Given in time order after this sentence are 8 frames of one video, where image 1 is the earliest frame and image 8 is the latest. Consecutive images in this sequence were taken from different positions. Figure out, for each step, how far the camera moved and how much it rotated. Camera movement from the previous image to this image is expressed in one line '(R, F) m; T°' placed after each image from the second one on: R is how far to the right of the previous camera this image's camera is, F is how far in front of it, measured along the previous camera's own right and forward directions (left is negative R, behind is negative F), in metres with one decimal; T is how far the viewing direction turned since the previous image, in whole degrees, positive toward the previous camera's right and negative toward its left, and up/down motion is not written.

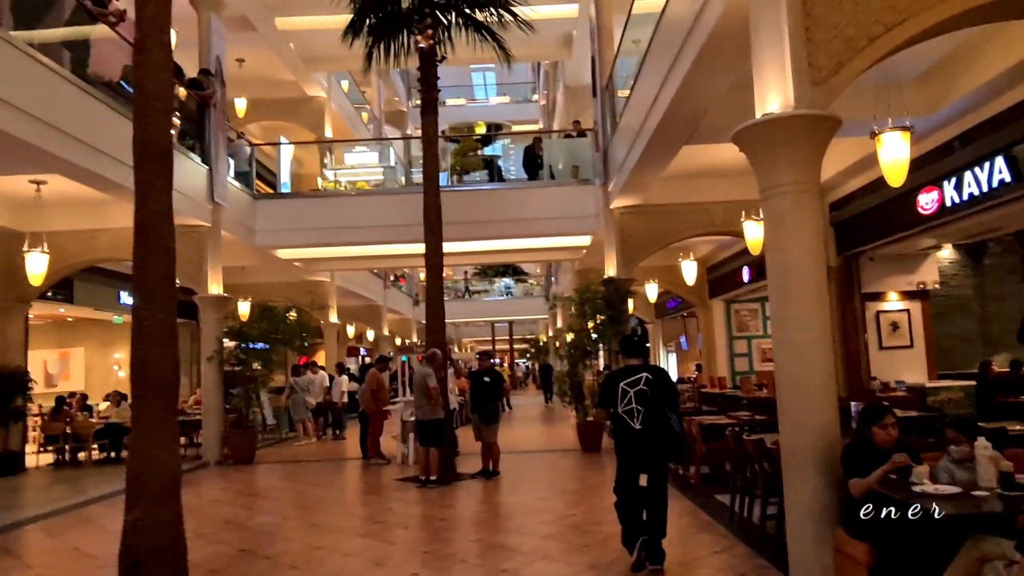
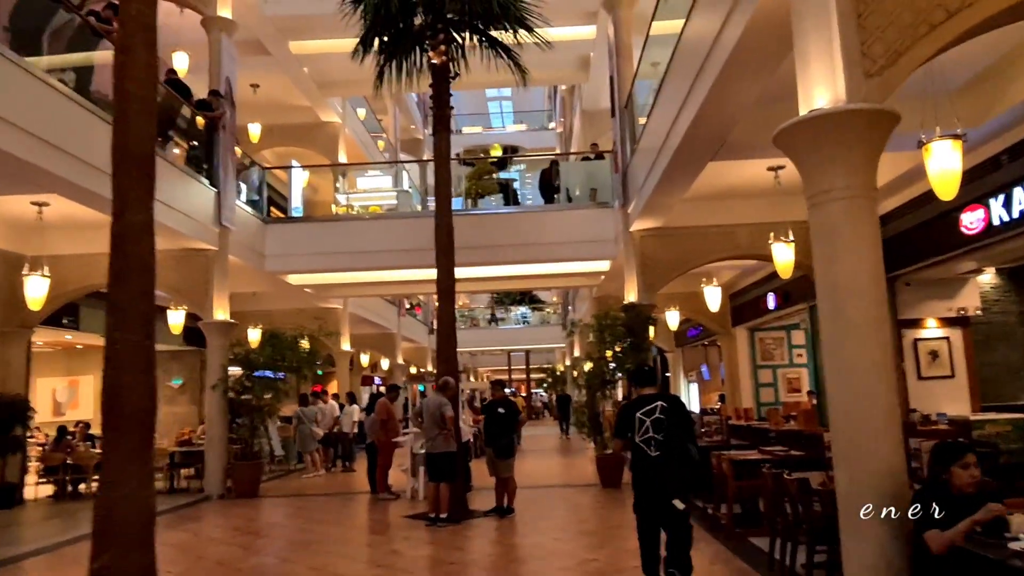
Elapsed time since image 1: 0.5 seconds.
(0.0, +0.4) m; -1°
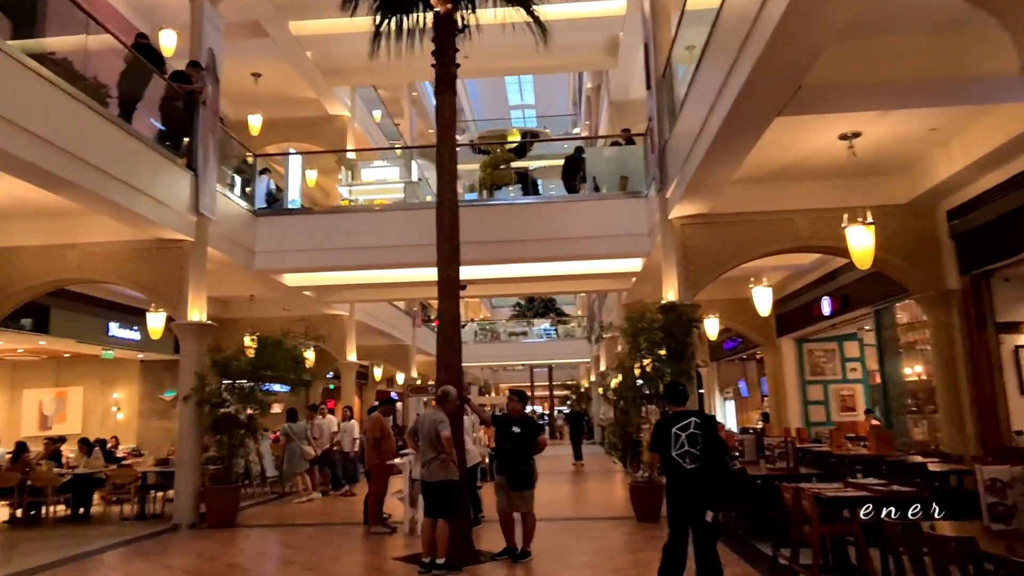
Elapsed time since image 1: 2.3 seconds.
(+0.1, +1.4) m; -2°
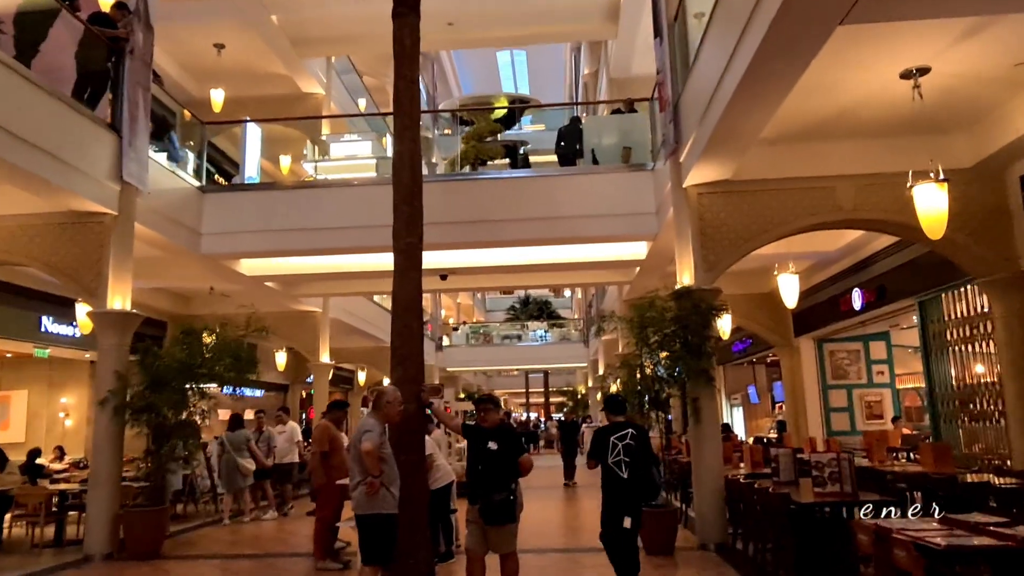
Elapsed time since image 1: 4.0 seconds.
(+0.1, +1.4) m; 0°
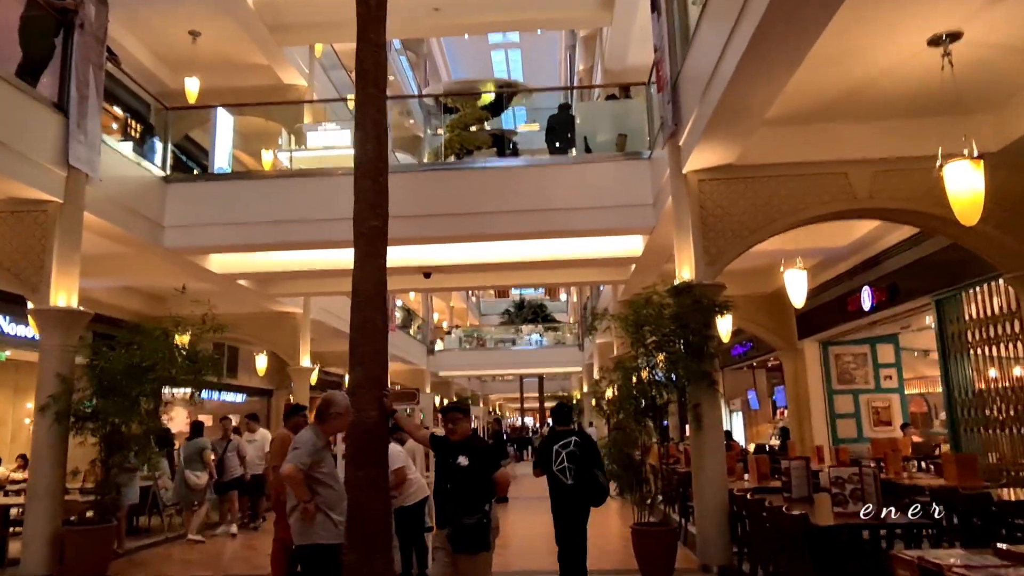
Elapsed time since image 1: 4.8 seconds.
(+0.1, +0.6) m; 0°
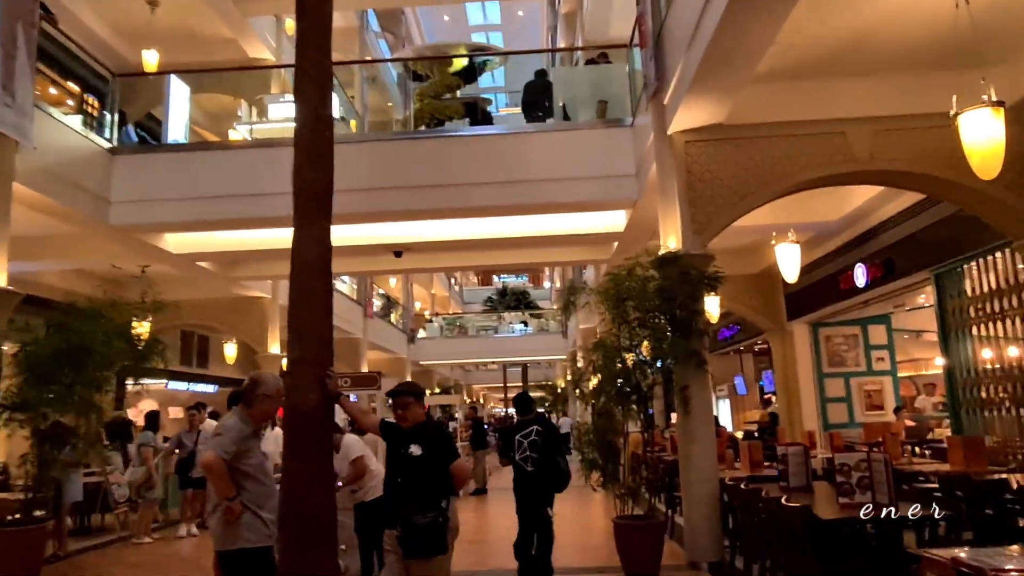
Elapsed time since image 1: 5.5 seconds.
(+0.1, +0.5) m; +1°
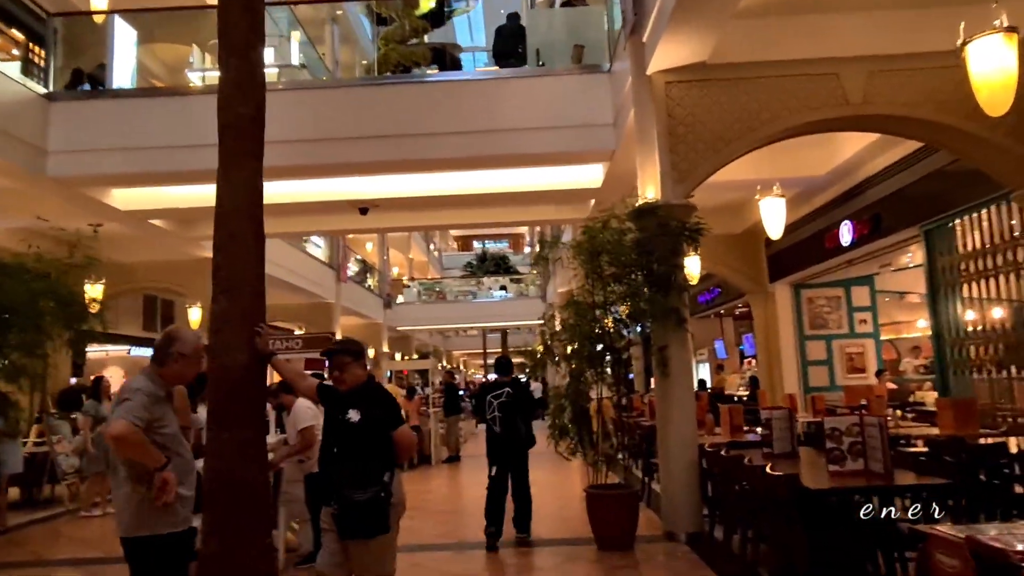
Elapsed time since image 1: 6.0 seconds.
(+0.1, +0.4) m; +1°
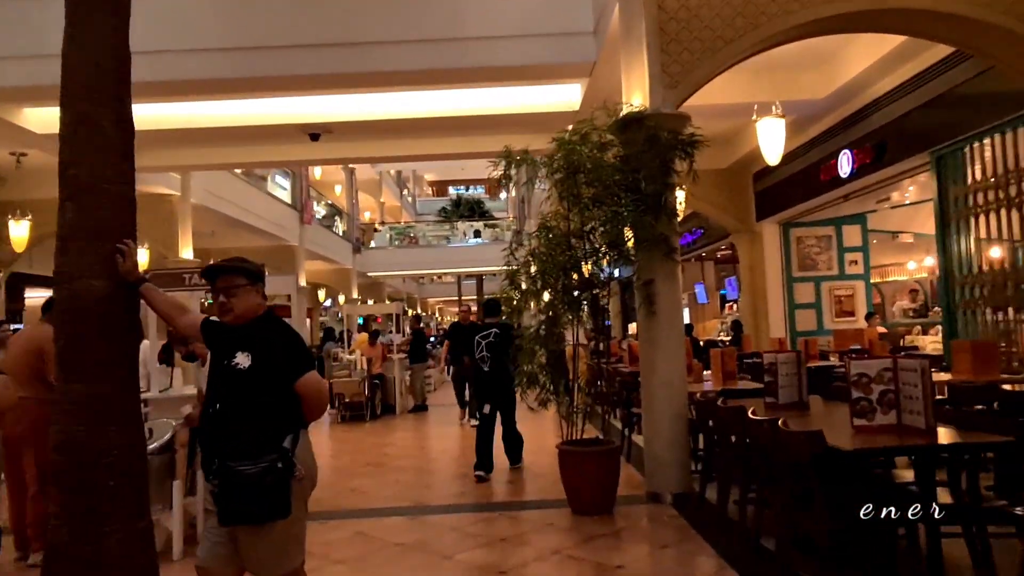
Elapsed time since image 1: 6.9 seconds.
(+0.1, +0.8) m; +2°
